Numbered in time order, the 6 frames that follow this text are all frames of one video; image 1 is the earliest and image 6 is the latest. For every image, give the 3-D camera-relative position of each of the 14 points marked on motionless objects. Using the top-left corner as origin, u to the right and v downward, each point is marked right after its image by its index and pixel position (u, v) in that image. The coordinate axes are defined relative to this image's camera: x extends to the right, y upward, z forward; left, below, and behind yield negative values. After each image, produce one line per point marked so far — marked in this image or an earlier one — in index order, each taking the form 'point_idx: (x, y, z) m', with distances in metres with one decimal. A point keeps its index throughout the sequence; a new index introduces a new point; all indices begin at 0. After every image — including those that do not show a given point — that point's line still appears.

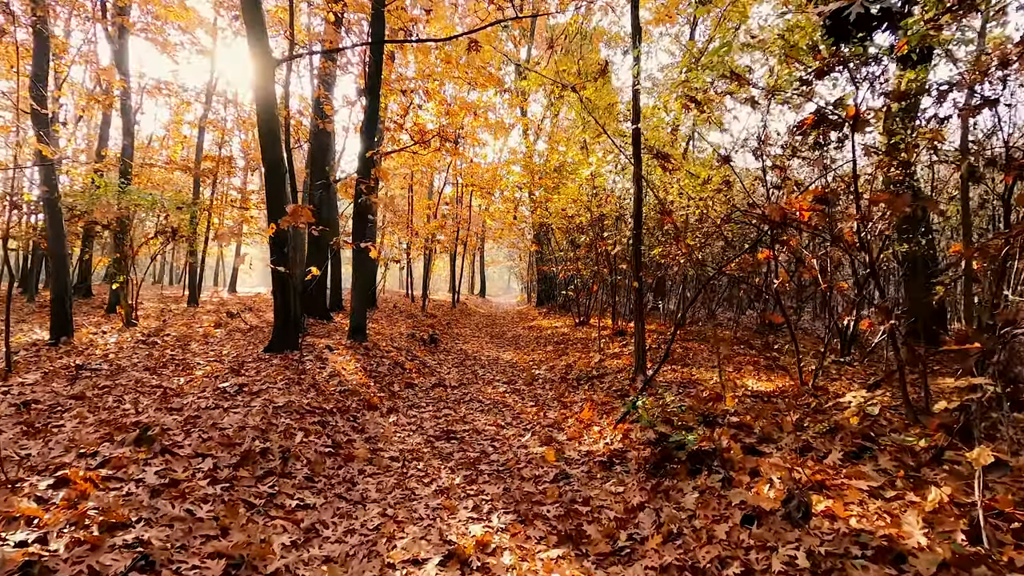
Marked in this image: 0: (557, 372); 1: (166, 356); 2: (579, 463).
0: (+0.9, -1.7, +10.6) m
1: (-5.9, -1.2, +9.0) m
2: (+0.7, -1.8, +5.5) m
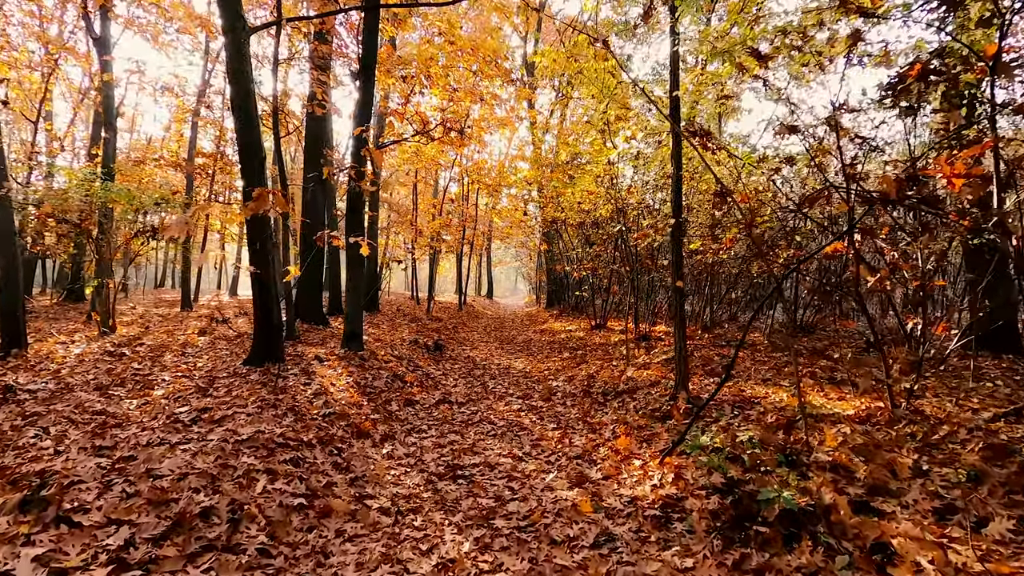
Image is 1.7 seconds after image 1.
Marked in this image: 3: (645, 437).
0: (+1.2, -1.7, +9.3) m
1: (-5.7, -1.2, +7.8) m
2: (+0.9, -1.9, +4.2) m
3: (+1.5, -1.7, +5.8) m
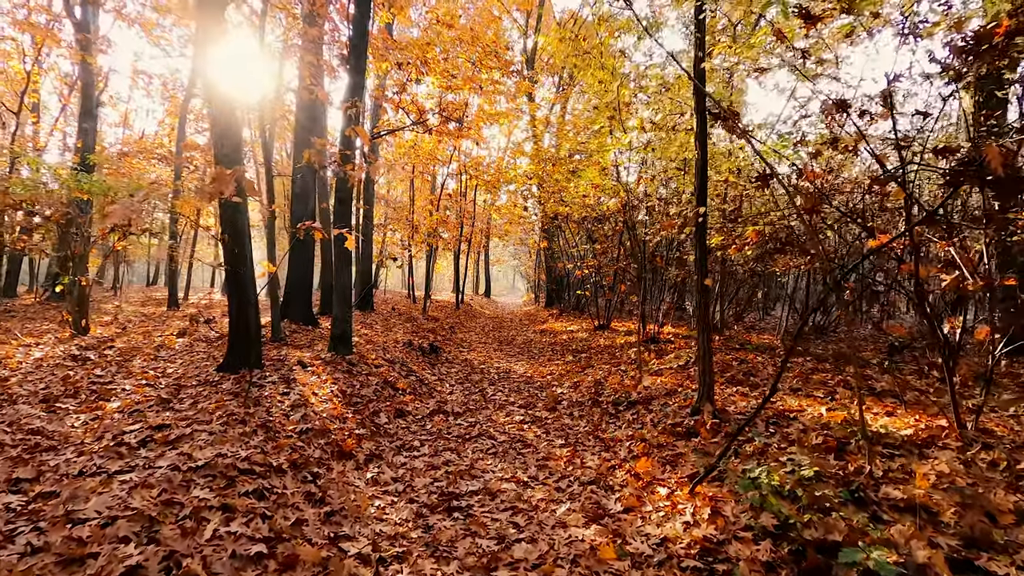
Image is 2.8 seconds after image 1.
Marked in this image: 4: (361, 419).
0: (+1.2, -1.7, +8.5) m
1: (-5.7, -1.2, +7.0) m
2: (+0.9, -1.9, +3.5) m
3: (+1.5, -1.7, +5.1) m
4: (-1.8, -1.6, +6.4) m
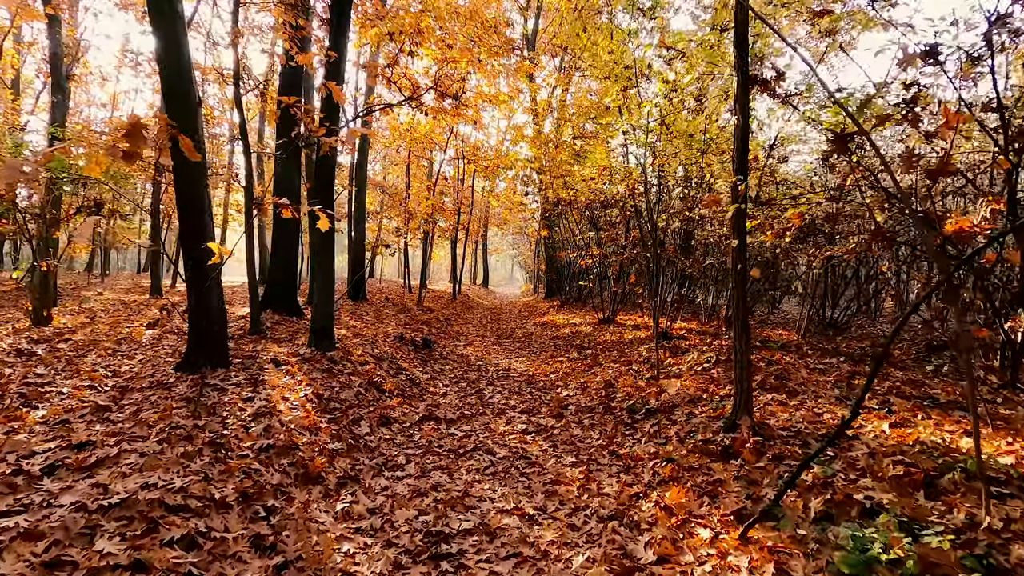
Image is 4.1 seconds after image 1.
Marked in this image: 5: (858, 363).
0: (+1.2, -1.6, +7.6) m
1: (-5.6, -1.1, +6.0) m
2: (+1.0, -1.8, +2.6) m
3: (+1.6, -1.6, +4.2) m
4: (-1.8, -1.5, +5.4) m
5: (+5.3, -1.2, +8.0) m
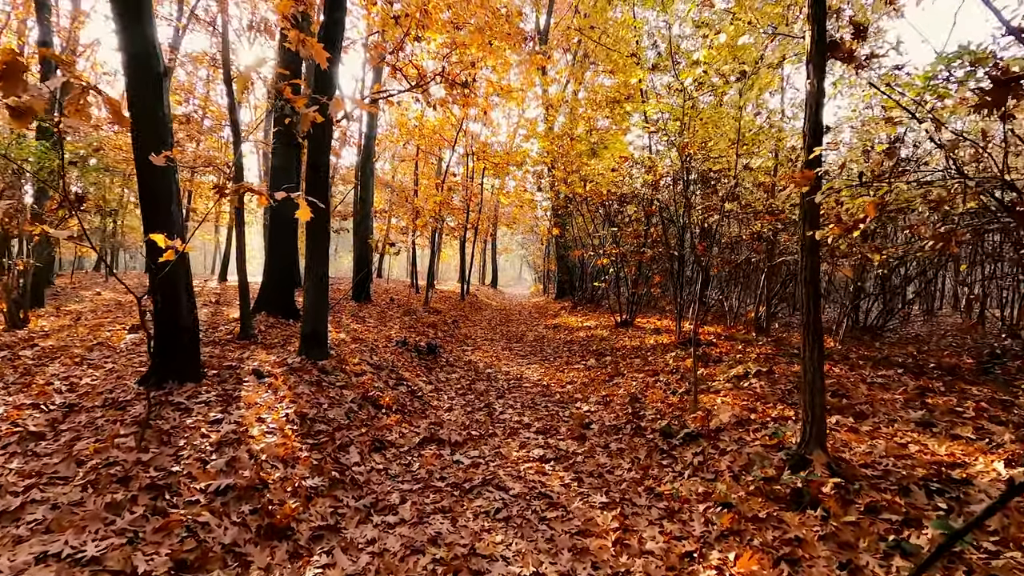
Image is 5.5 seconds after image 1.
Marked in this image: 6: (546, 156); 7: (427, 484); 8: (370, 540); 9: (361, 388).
0: (+1.4, -1.6, +6.7) m
1: (-5.5, -1.1, +5.2) m
2: (+1.1, -1.8, +1.6) m
3: (+1.7, -1.6, +3.2) m
4: (-1.7, -1.5, +4.5) m
5: (+5.4, -1.2, +7.0) m
6: (+1.1, +4.3, +16.7) m
7: (-0.8, -1.7, +4.7) m
8: (-1.0, -1.7, +3.7) m
9: (-1.9, -1.3, +6.7) m
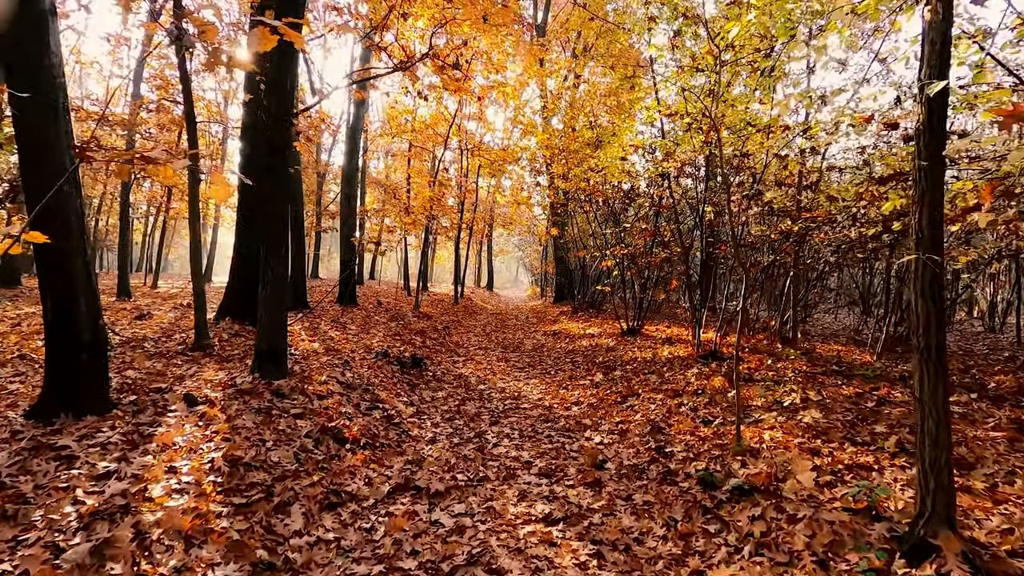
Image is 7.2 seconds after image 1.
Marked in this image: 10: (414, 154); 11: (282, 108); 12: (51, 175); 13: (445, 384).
0: (+1.4, -1.7, +5.4) m
1: (-5.5, -1.1, +3.9) m
2: (+1.1, -1.9, +0.4) m
3: (+1.7, -1.7, +2.0) m
4: (-1.7, -1.5, +3.3) m
5: (+5.4, -1.3, +5.7) m
6: (+1.1, +4.2, +15.5) m
7: (-0.8, -1.8, +3.4) m
8: (-1.0, -1.8, +2.4) m
9: (-2.0, -1.4, +5.5) m
10: (-3.8, +5.2, +19.7) m
11: (-2.7, +2.1, +6.2) m
12: (-3.4, +0.8, +3.7) m
13: (-1.1, -1.6, +8.6) m
